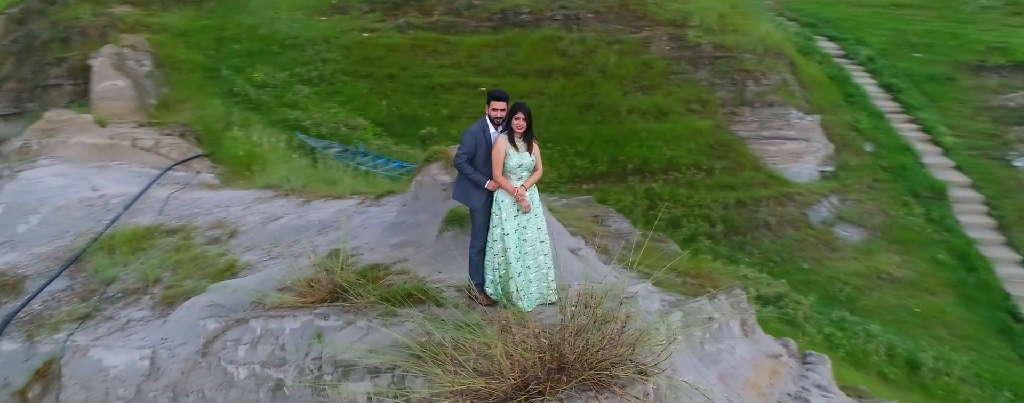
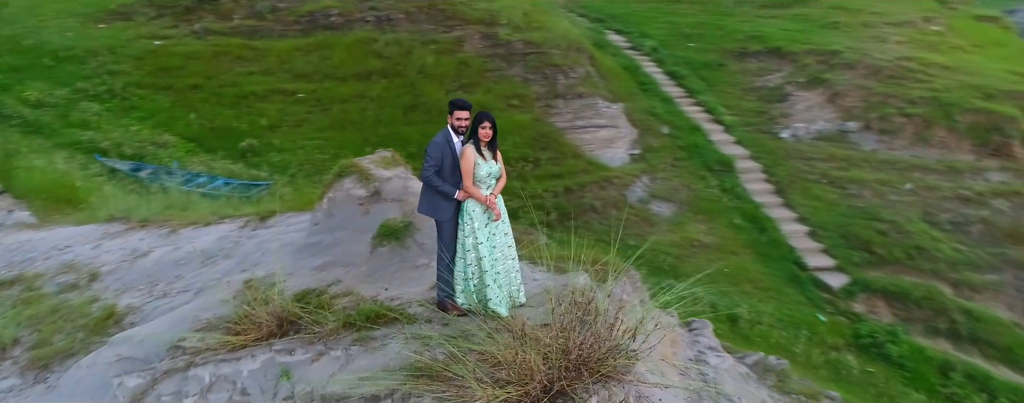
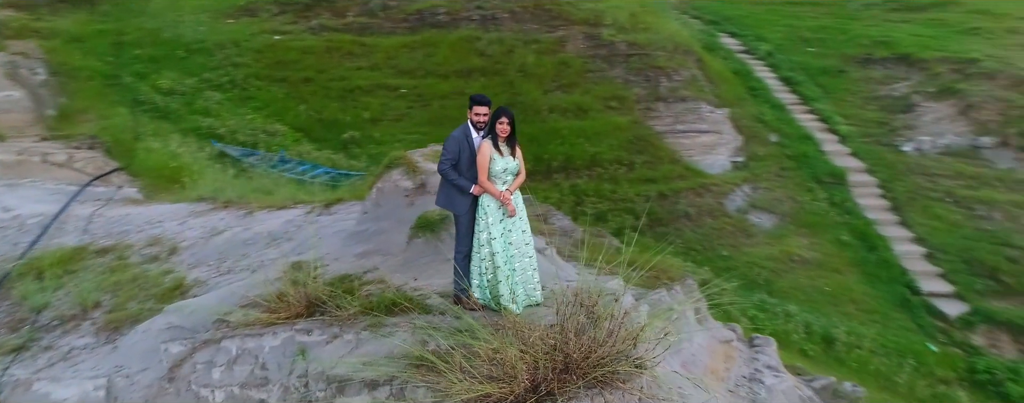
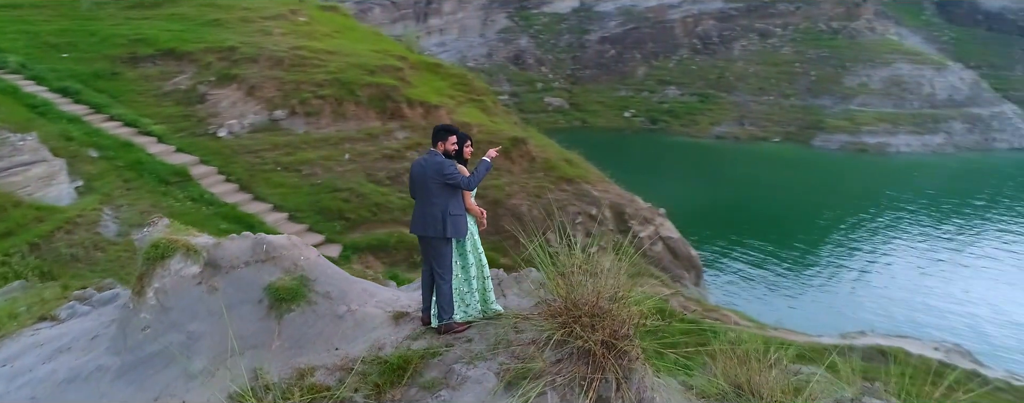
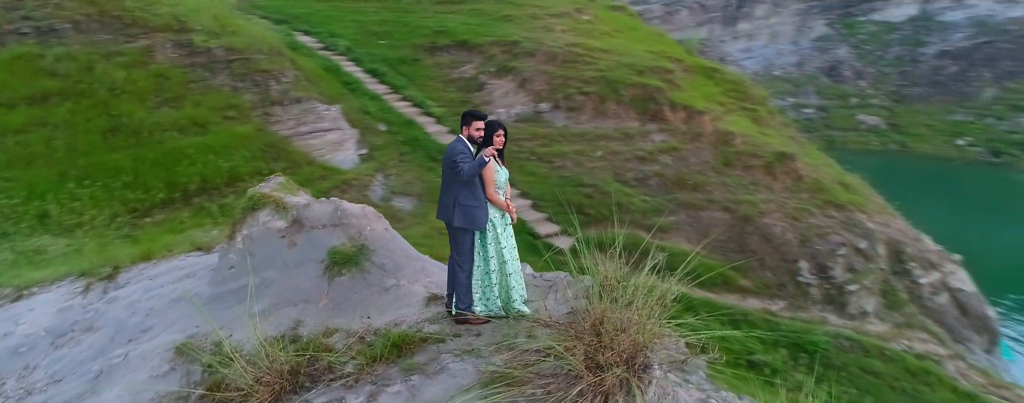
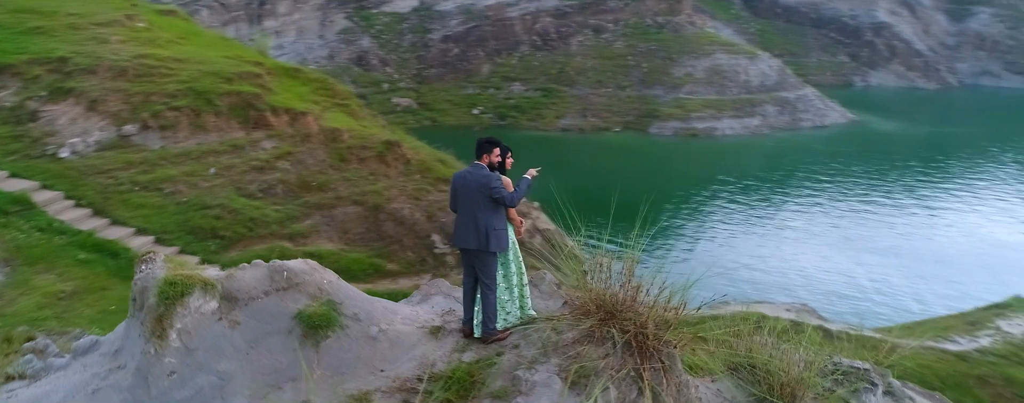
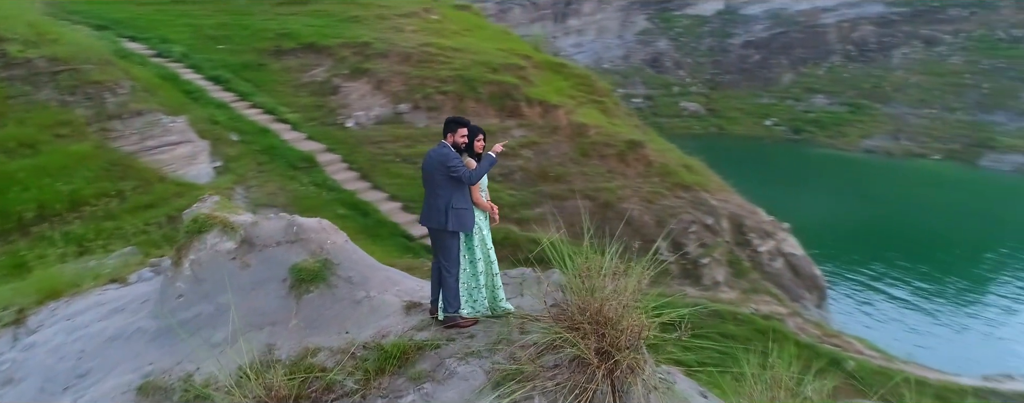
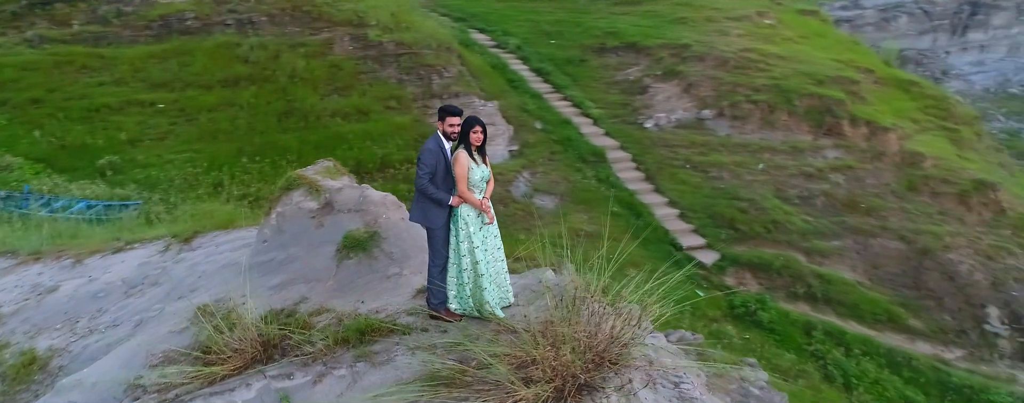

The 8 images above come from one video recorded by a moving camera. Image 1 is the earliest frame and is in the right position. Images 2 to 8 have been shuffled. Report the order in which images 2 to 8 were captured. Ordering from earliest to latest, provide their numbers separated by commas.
3, 2, 8, 5, 7, 4, 6
